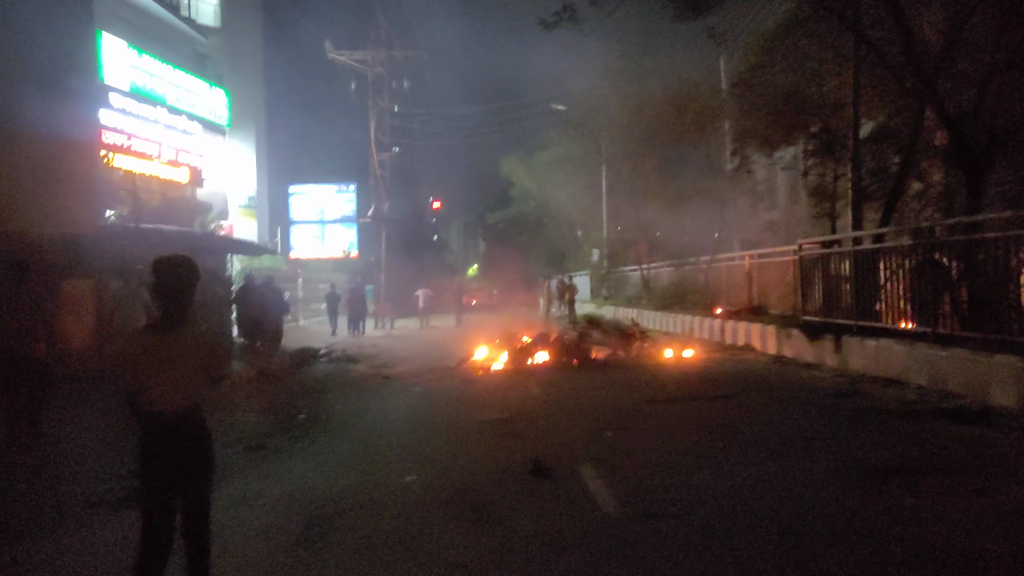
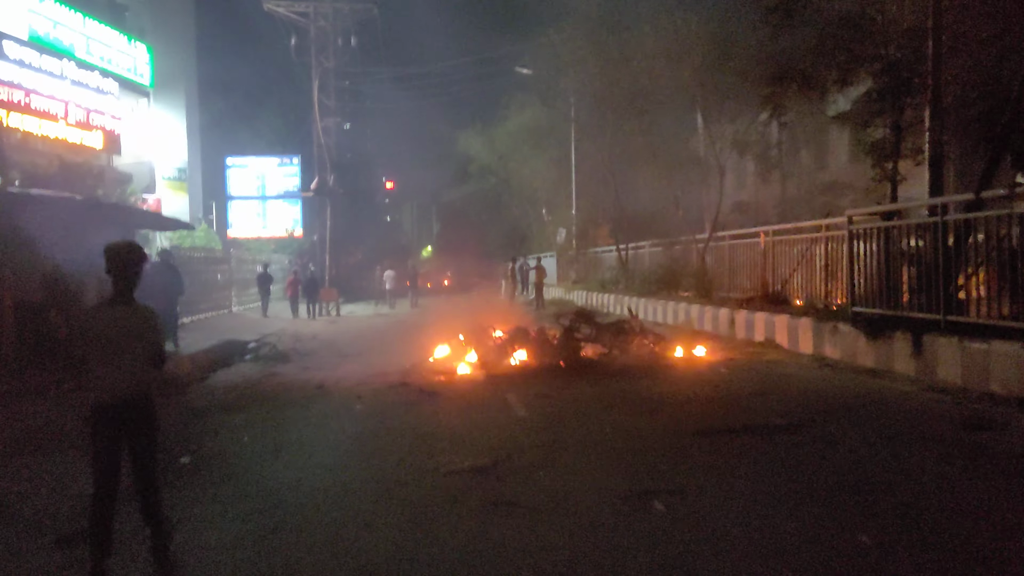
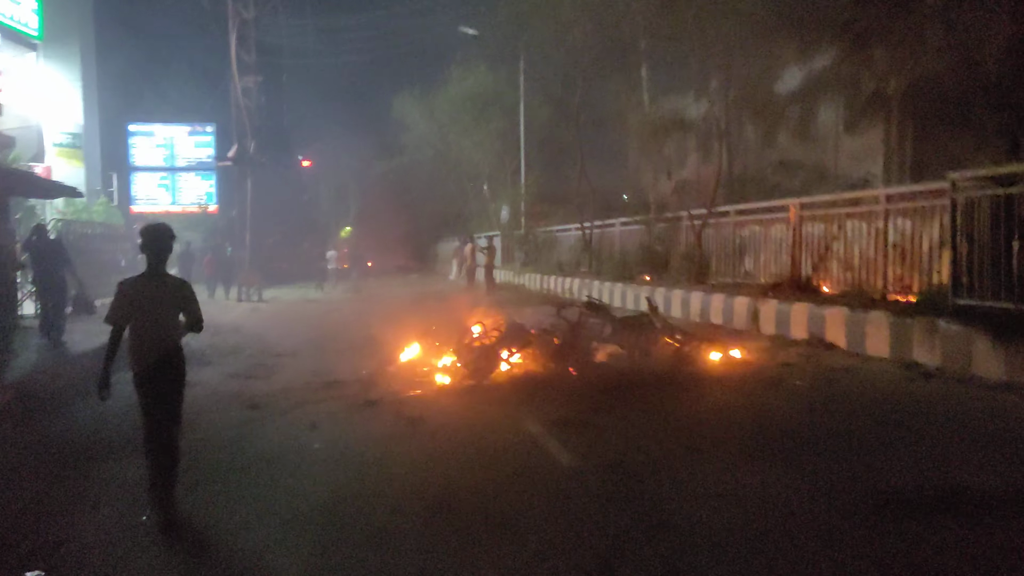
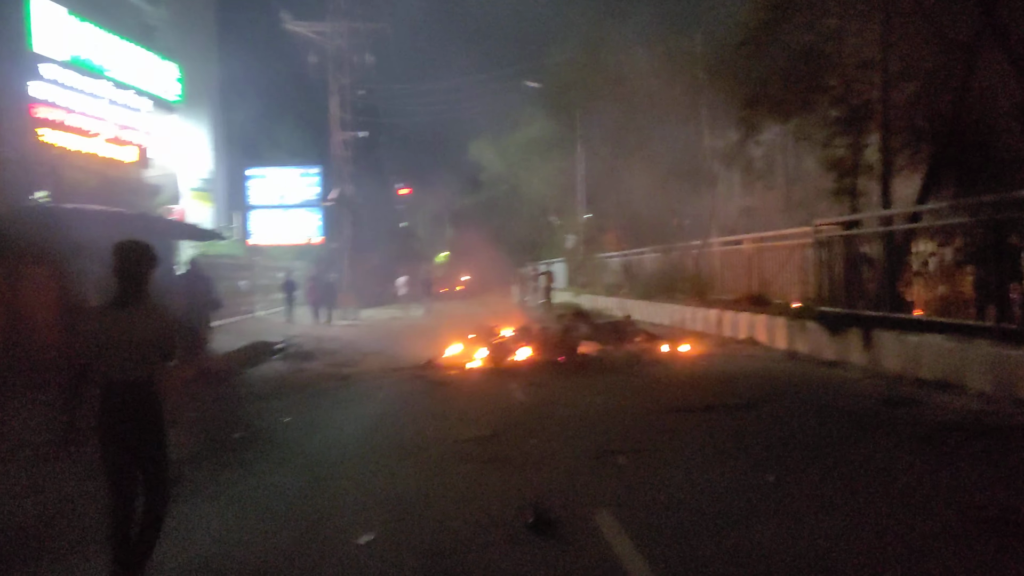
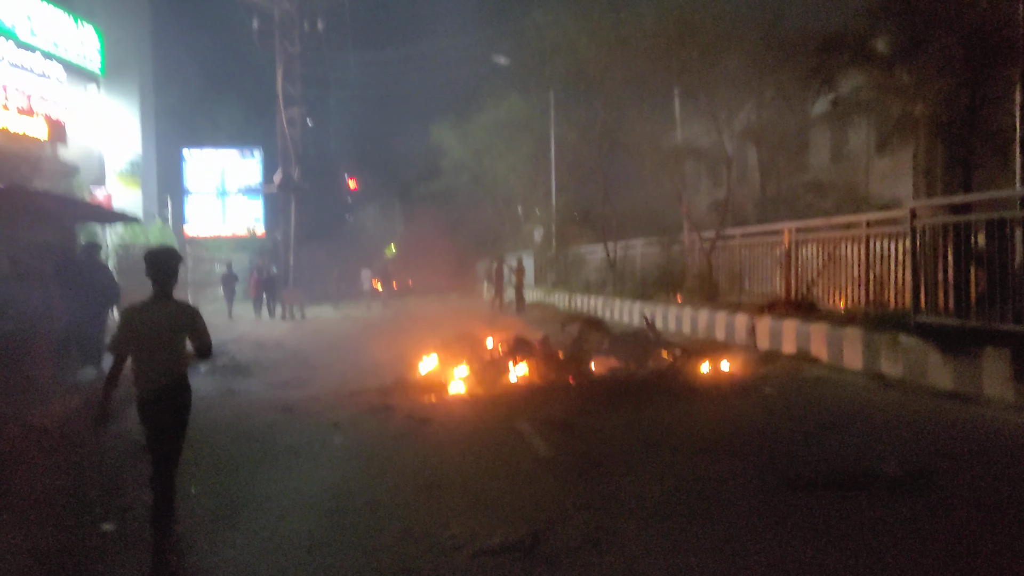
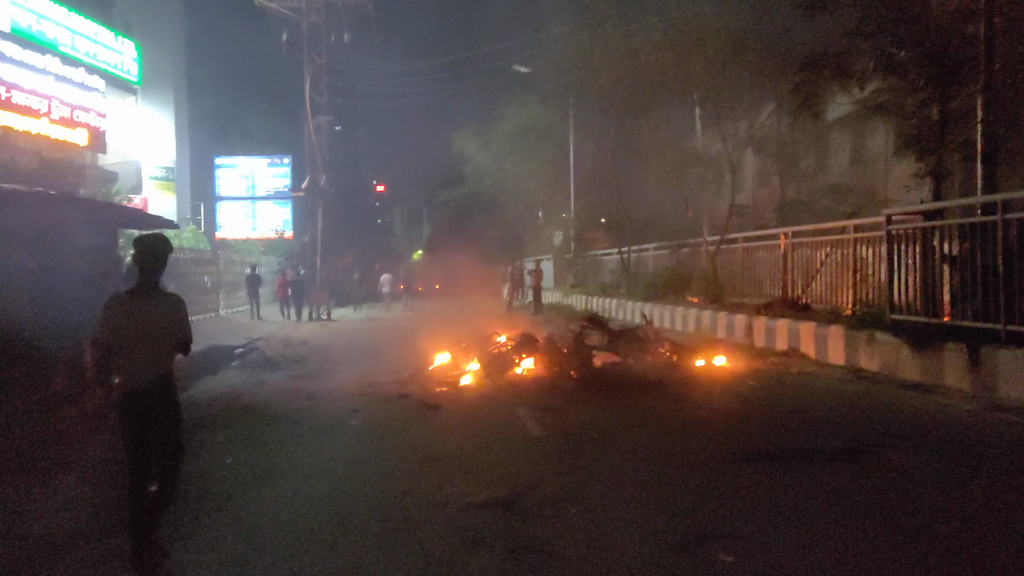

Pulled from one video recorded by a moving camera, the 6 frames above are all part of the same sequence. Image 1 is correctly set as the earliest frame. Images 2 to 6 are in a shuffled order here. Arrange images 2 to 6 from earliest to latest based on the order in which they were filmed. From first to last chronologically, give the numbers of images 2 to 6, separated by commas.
4, 2, 6, 5, 3
